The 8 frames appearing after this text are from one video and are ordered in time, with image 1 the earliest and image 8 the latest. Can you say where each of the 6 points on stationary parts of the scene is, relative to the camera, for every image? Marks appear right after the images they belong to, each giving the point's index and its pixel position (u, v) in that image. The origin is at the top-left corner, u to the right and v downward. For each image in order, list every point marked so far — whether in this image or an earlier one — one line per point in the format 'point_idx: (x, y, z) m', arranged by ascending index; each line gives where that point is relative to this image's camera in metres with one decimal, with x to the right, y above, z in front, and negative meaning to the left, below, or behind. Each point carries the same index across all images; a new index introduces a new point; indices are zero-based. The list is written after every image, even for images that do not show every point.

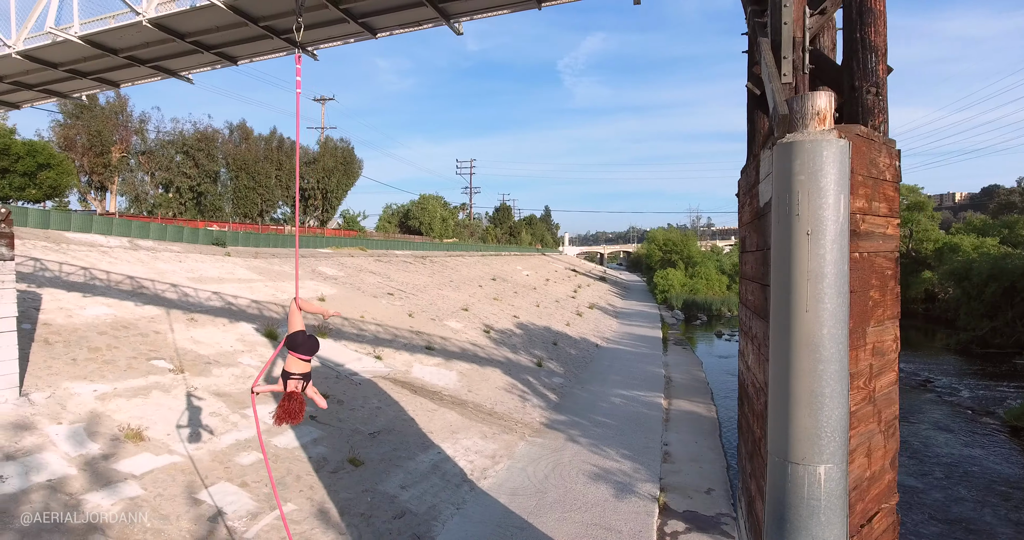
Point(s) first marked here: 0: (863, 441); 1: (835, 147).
0: (+1.8, -0.9, +2.9) m
1: (+1.4, +0.6, +2.6) m
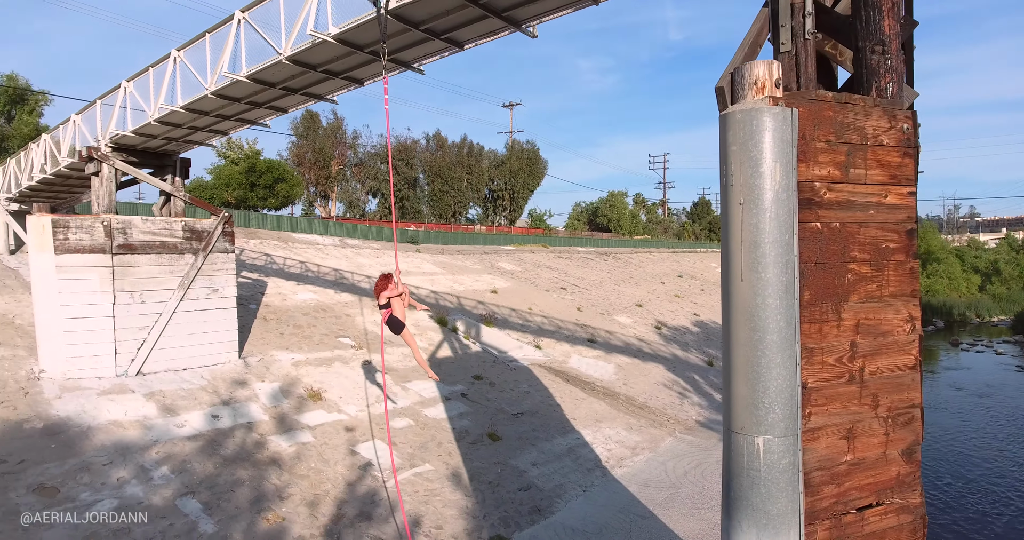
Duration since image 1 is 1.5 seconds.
0: (+1.6, -0.7, +2.8) m
1: (+1.2, +0.7, +2.6) m
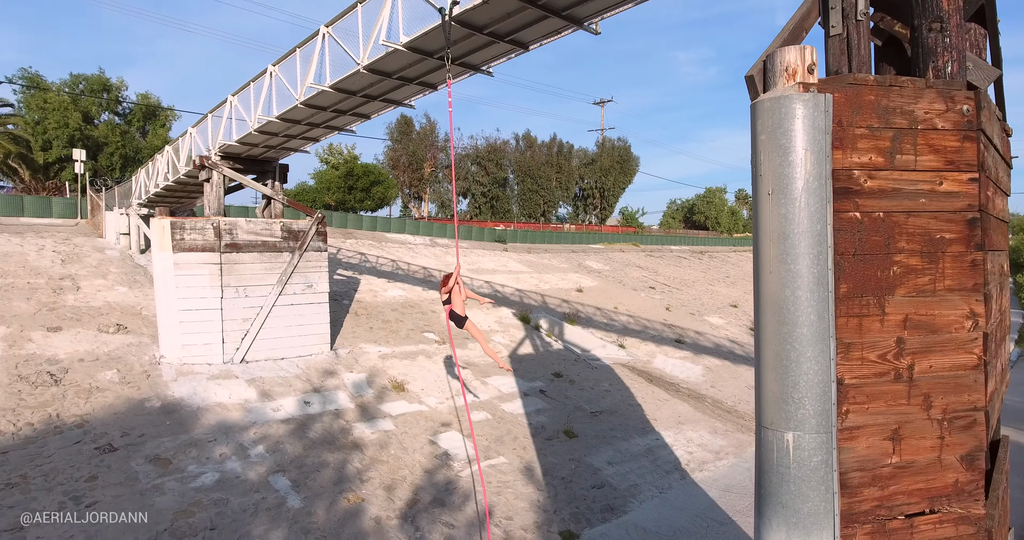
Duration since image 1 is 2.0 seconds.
0: (+1.7, -0.7, +2.7) m
1: (+1.3, +0.7, +2.6) m
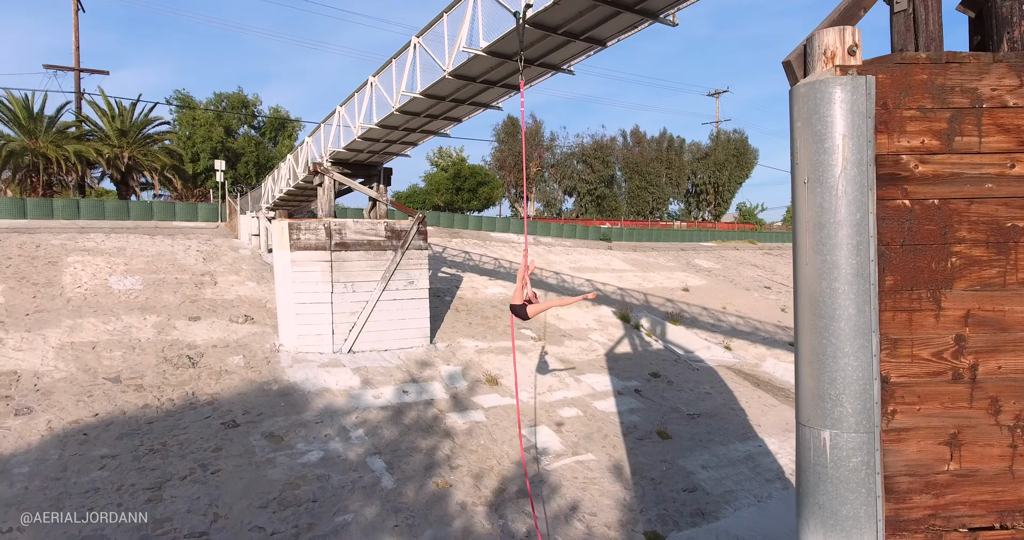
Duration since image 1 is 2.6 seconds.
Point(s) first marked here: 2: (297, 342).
0: (+1.8, -0.7, +2.5) m
1: (+1.4, +0.8, +2.4) m
2: (-4.3, -1.4, +11.7) m
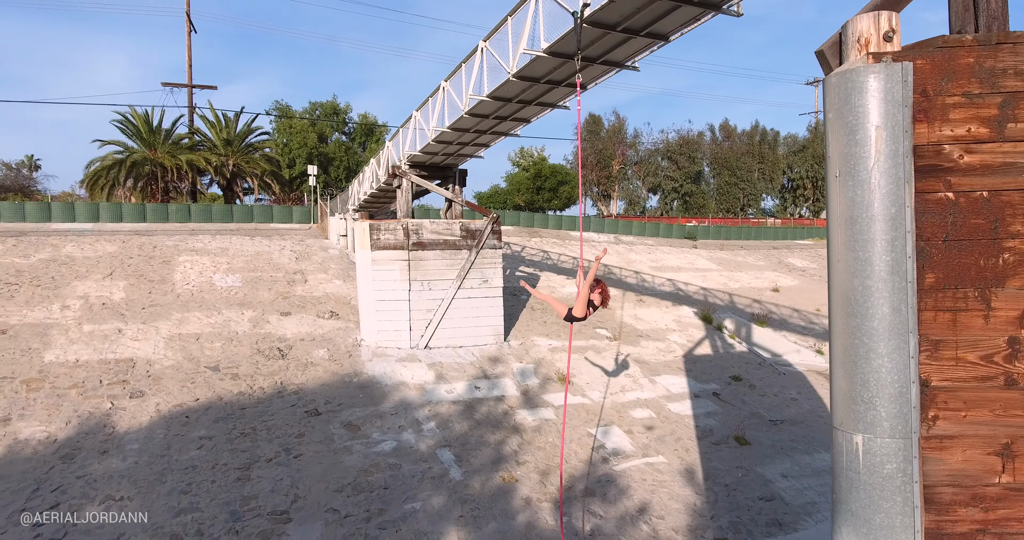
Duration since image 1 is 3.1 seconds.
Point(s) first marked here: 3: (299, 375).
0: (+1.9, -0.7, +2.3) m
1: (+1.4, +0.8, +2.3) m
2: (-2.9, -1.4, +12.3) m
3: (-3.9, -1.9, +10.6) m
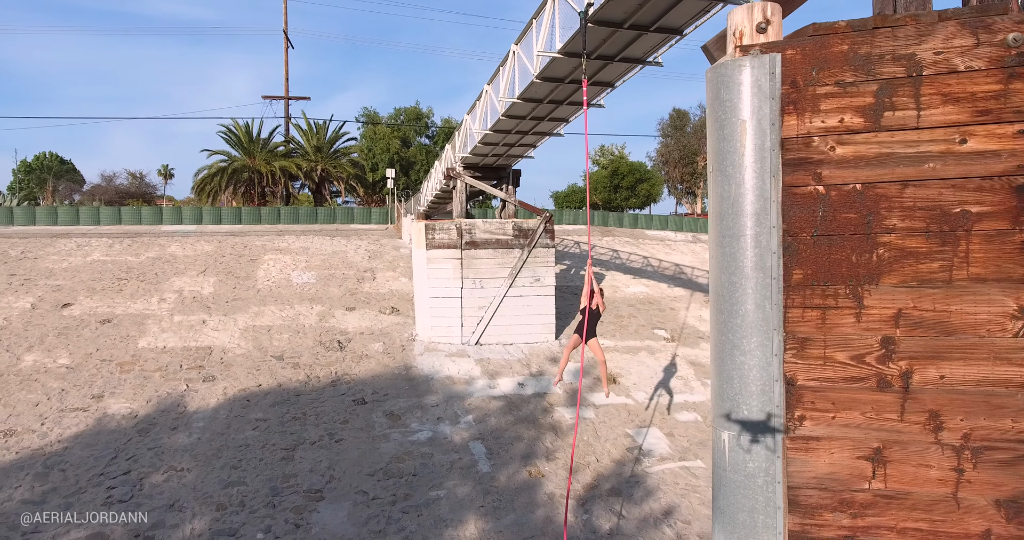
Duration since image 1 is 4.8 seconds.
0: (+1.3, -0.6, +2.2) m
1: (+0.9, +0.8, +2.3) m
2: (-1.8, -1.4, +12.8) m
3: (-3.1, -1.9, +11.2) m
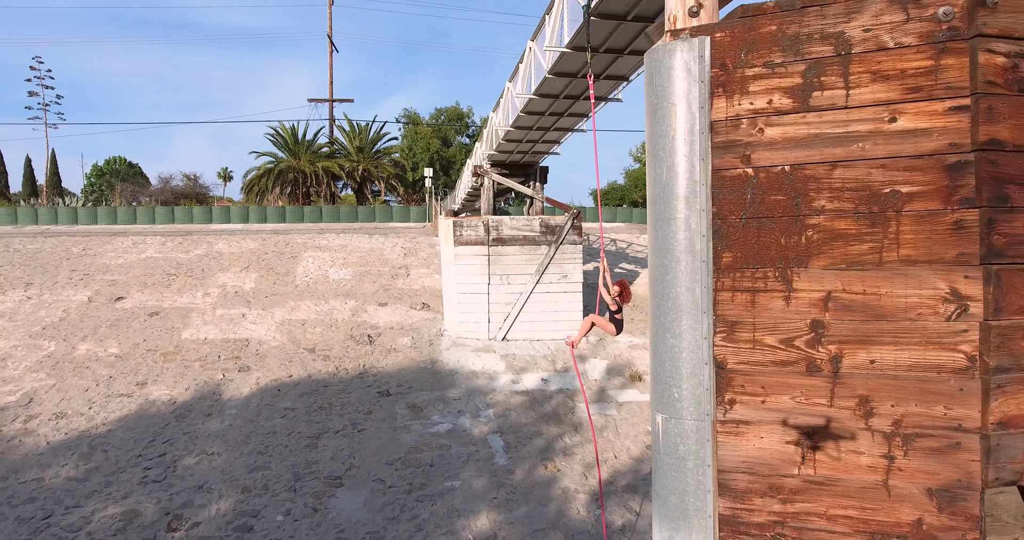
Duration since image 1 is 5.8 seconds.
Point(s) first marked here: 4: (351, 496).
0: (+1.0, -0.6, +2.2) m
1: (+0.6, +0.9, +2.3) m
2: (-1.2, -1.3, +13.0) m
3: (-2.6, -1.8, +11.6) m
4: (-2.1, -2.9, +7.6) m
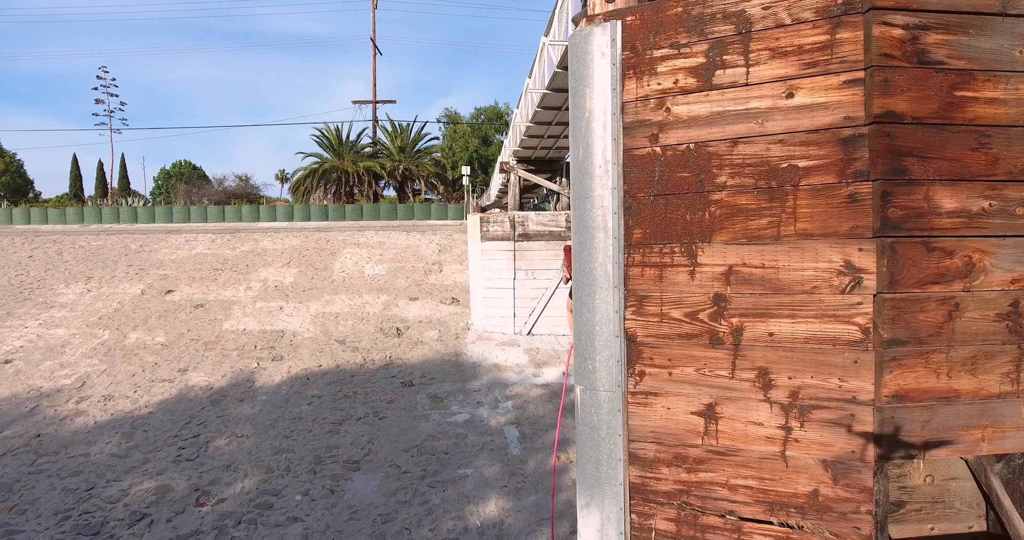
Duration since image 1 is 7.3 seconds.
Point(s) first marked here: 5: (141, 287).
0: (+0.7, -0.5, +2.2) m
1: (+0.3, +1.0, +2.4) m
2: (-0.6, -1.2, +13.2) m
3: (-2.1, -1.7, +11.9) m
4: (-2.0, -2.8, +7.9) m
5: (-9.1, -0.4, +14.3) m
